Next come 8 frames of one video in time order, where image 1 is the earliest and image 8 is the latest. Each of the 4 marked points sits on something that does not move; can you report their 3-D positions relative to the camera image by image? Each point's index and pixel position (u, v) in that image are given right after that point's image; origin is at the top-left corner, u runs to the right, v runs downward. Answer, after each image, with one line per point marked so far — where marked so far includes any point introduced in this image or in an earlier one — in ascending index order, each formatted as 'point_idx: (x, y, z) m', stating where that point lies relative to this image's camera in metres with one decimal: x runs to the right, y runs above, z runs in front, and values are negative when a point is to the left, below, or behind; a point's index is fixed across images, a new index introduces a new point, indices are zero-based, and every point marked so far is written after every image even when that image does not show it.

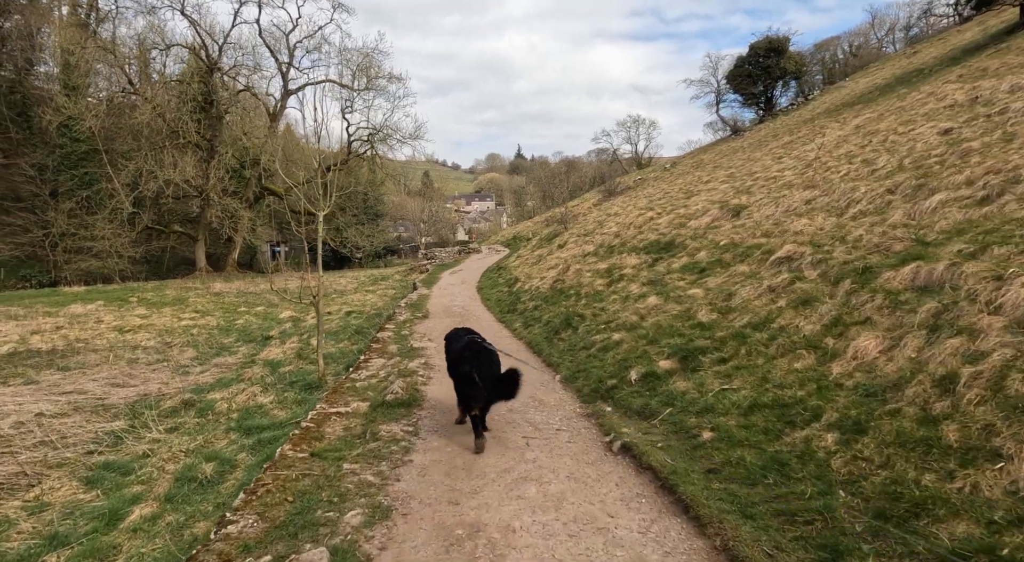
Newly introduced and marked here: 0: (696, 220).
0: (+4.6, +1.5, +15.0) m
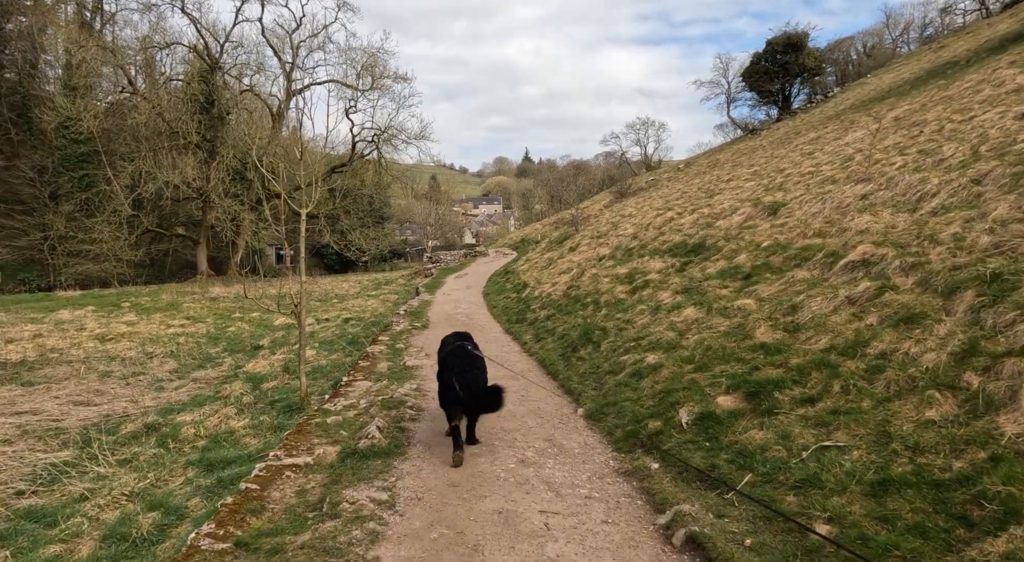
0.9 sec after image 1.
0: (+4.8, +1.4, +13.6) m
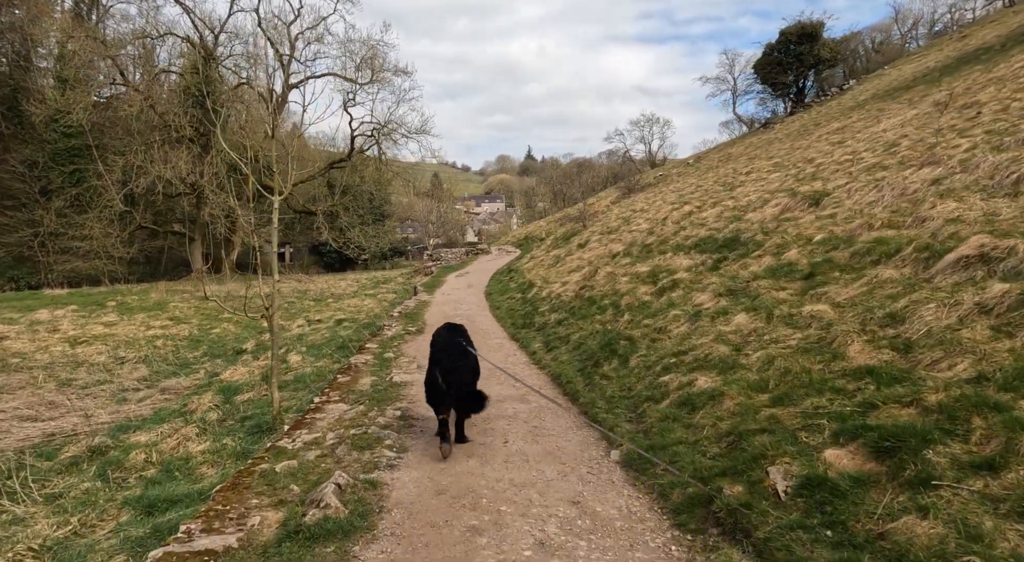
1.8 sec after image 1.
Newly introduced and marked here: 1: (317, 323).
0: (+4.9, +1.4, +12.2) m
1: (-6.3, -1.3, +19.6) m
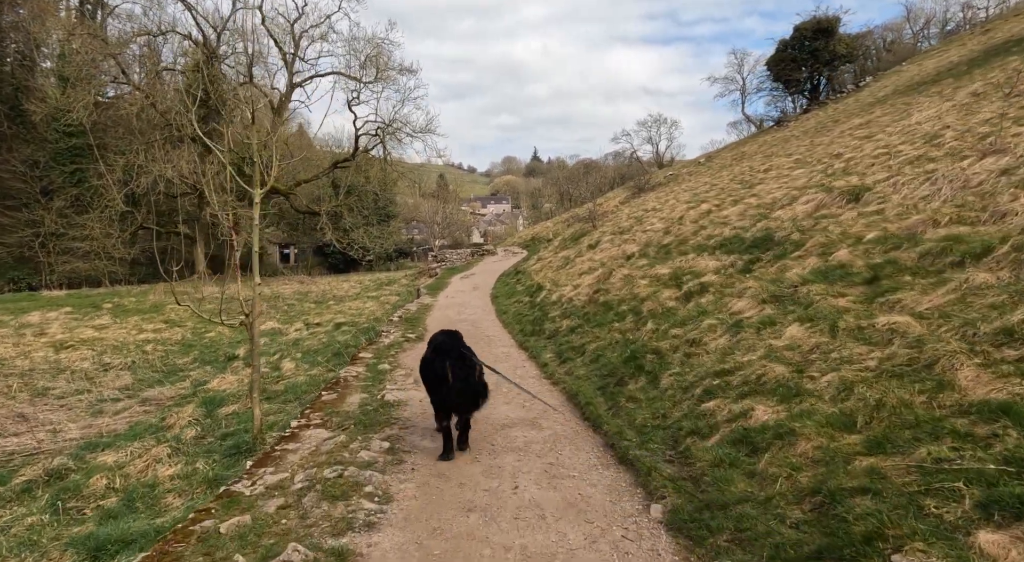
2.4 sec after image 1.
0: (+5.0, +1.3, +11.3) m
1: (-6.1, -1.4, +18.8) m
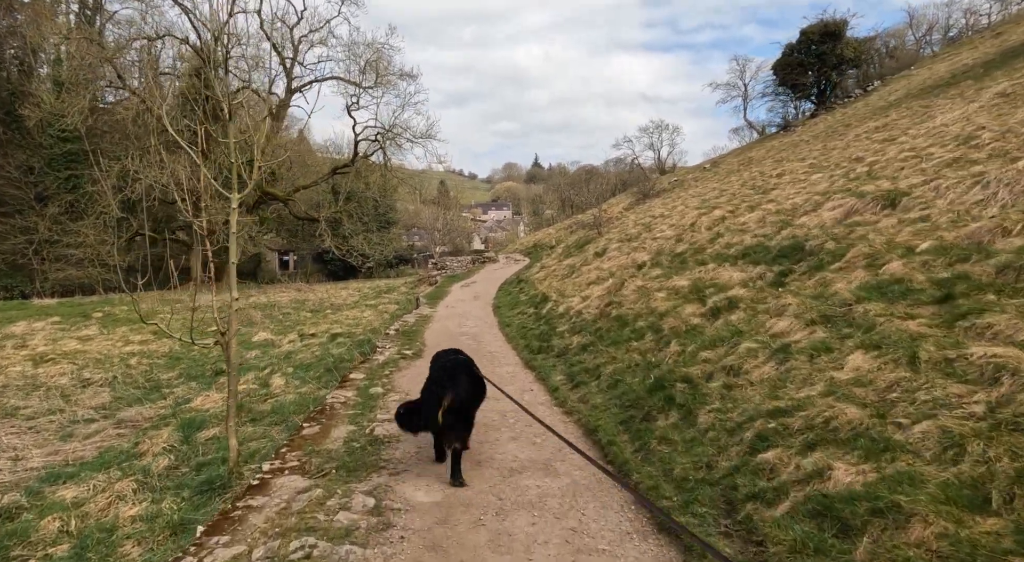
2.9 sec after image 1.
0: (+5.1, +1.1, +10.5) m
1: (-6.0, -1.7, +18.0) m
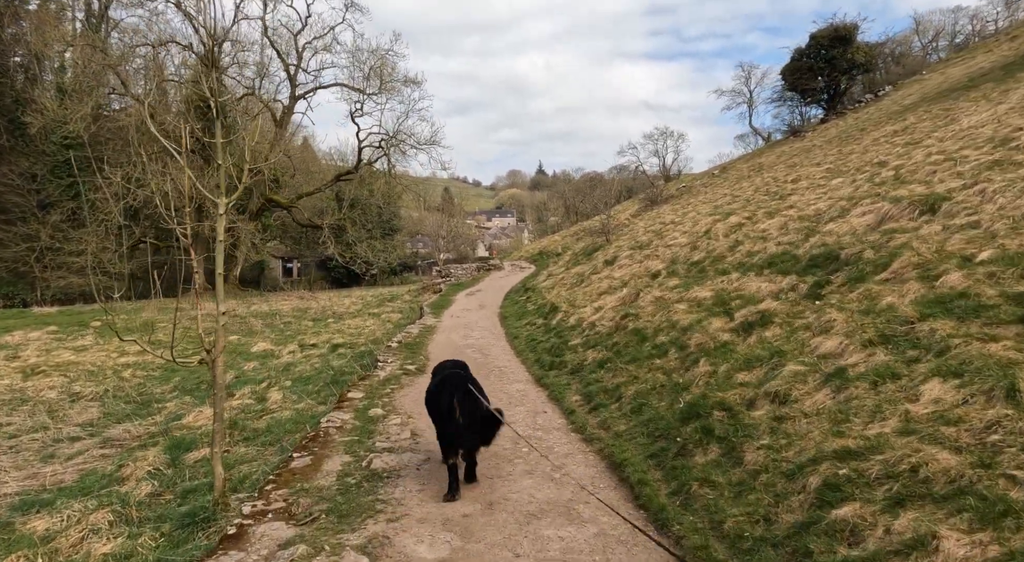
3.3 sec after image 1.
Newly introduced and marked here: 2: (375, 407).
0: (+5.3, +1.0, +9.9) m
1: (-5.8, -1.9, +17.4) m
2: (-1.6, -1.4, +6.9) m
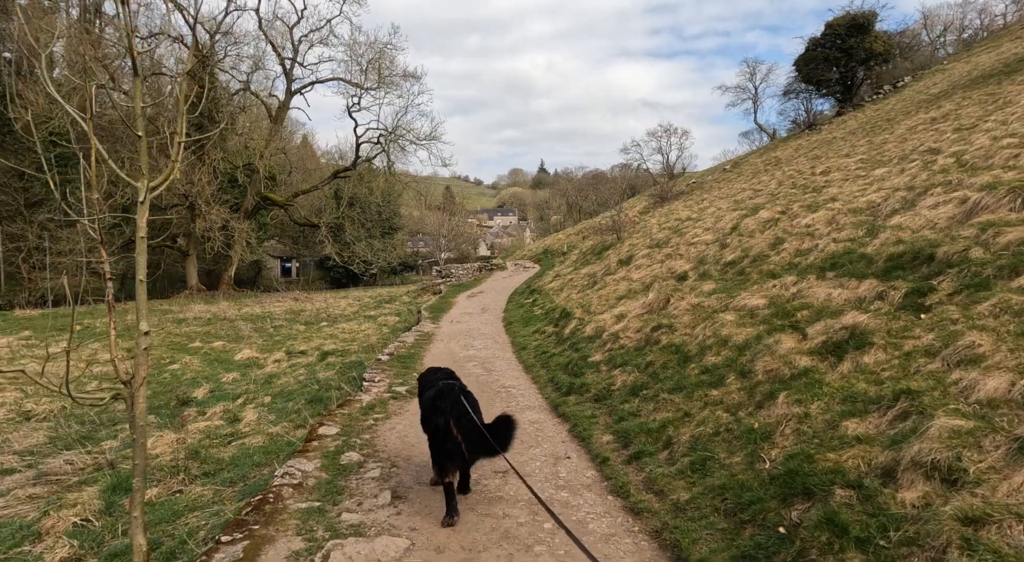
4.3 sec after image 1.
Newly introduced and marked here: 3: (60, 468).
0: (+5.4, +0.9, +8.4) m
1: (-5.7, -2.0, +16.0) m
2: (-1.4, -1.5, +5.4) m
3: (-6.2, -2.6, +8.4) m
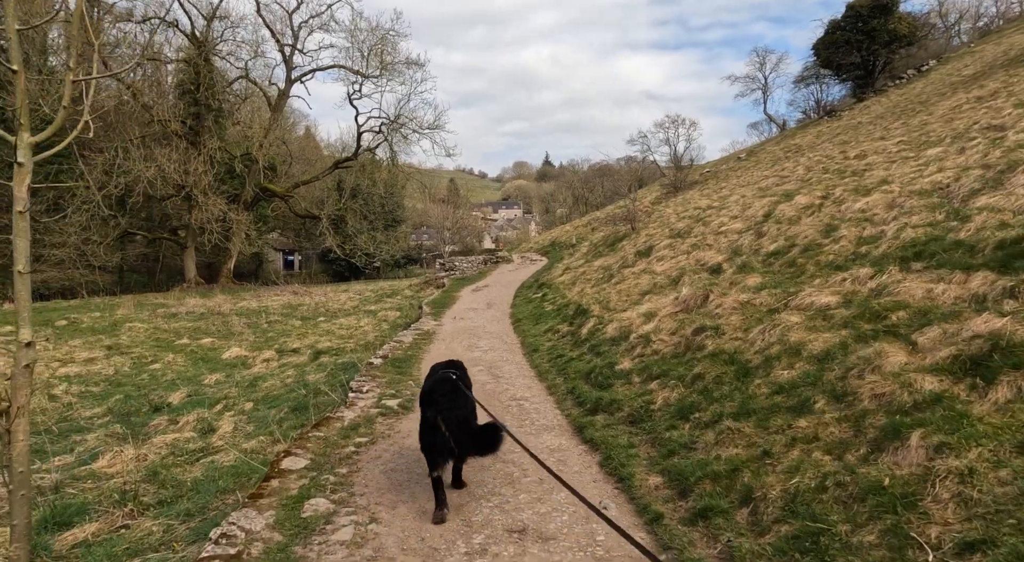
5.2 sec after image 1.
0: (+5.5, +1.0, +7.0) m
1: (-5.5, -1.8, +14.7) m
2: (-1.3, -1.4, +4.2) m
3: (-6.1, -2.5, +7.1) m
